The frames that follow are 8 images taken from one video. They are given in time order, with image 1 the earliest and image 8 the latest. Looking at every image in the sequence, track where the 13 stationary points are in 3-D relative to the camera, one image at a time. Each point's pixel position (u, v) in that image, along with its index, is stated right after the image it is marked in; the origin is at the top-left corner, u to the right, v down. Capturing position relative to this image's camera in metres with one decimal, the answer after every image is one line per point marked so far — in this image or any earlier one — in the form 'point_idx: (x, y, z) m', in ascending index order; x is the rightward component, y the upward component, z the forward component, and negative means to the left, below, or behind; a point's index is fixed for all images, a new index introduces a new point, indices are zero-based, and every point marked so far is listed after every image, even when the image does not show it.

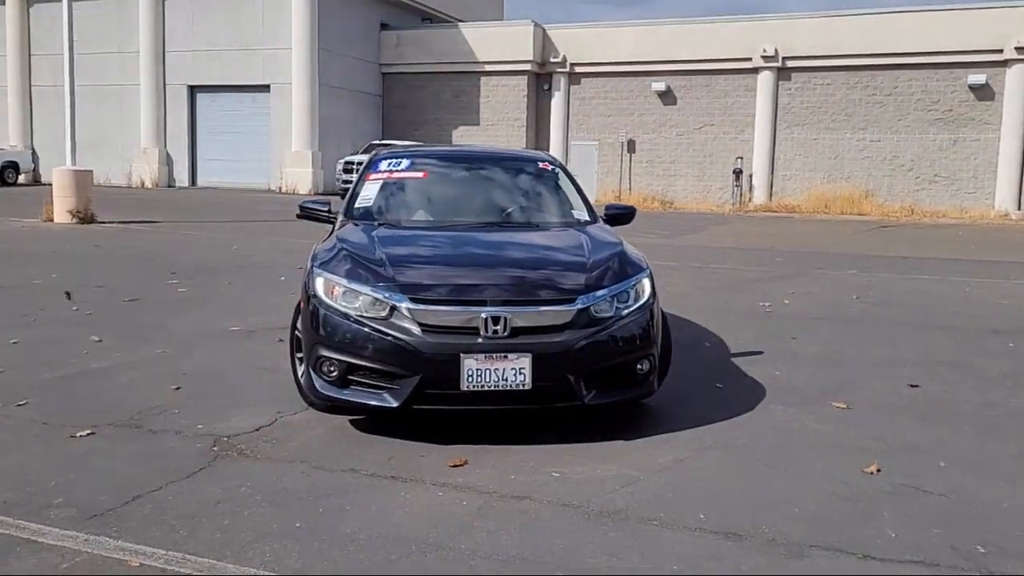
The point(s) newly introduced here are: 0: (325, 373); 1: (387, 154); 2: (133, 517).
0: (-1.1, -0.5, +5.7) m
1: (-1.1, +1.2, +7.9) m
2: (-1.8, -1.1, +4.4) m
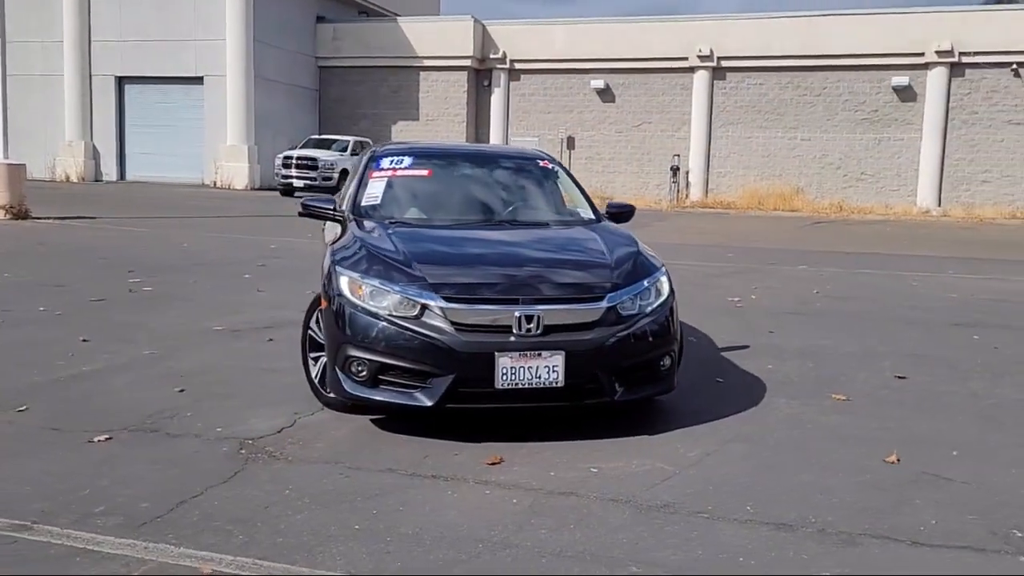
0: (-1.0, -0.5, +5.7) m
1: (-1.1, +1.2, +7.9) m
2: (-1.6, -1.1, +4.3) m
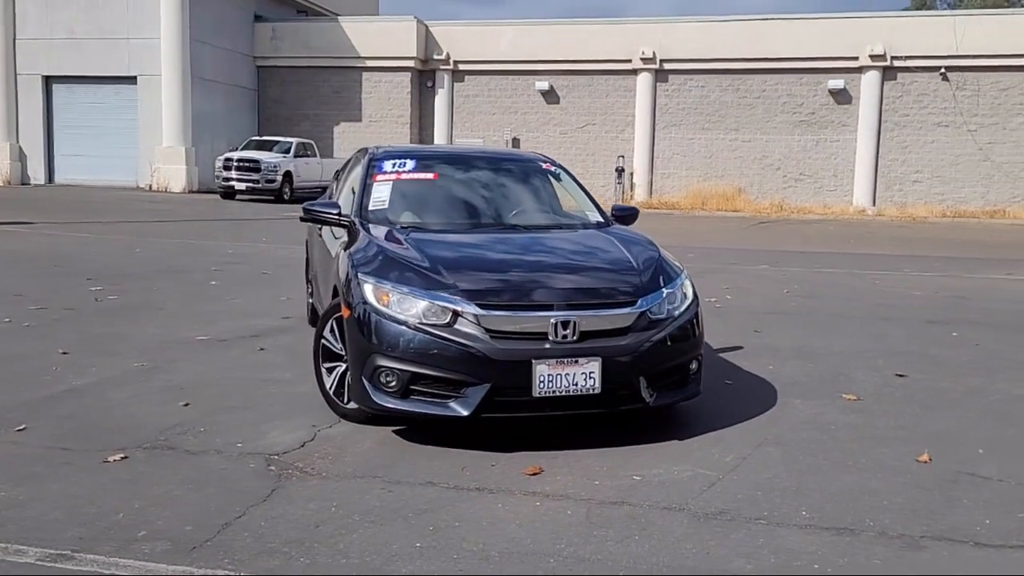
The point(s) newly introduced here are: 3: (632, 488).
0: (-0.8, -0.6, +5.5) m
1: (-1.0, +1.2, +7.7) m
2: (-1.2, -1.2, +4.1) m
3: (+0.7, -1.1, +4.9) m
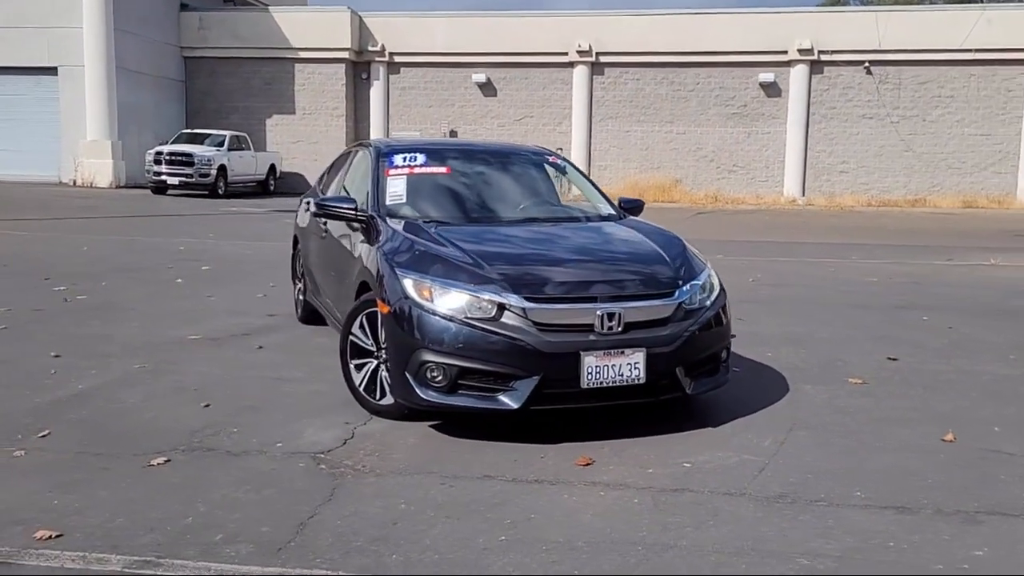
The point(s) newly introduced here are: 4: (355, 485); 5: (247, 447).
0: (-0.5, -0.6, +5.5) m
1: (-1.0, +1.2, +7.6) m
2: (-0.8, -1.2, +4.0) m
3: (+1.0, -1.1, +5.0) m
4: (-0.8, -1.1, +4.8) m
5: (-1.6, -1.0, +5.4) m
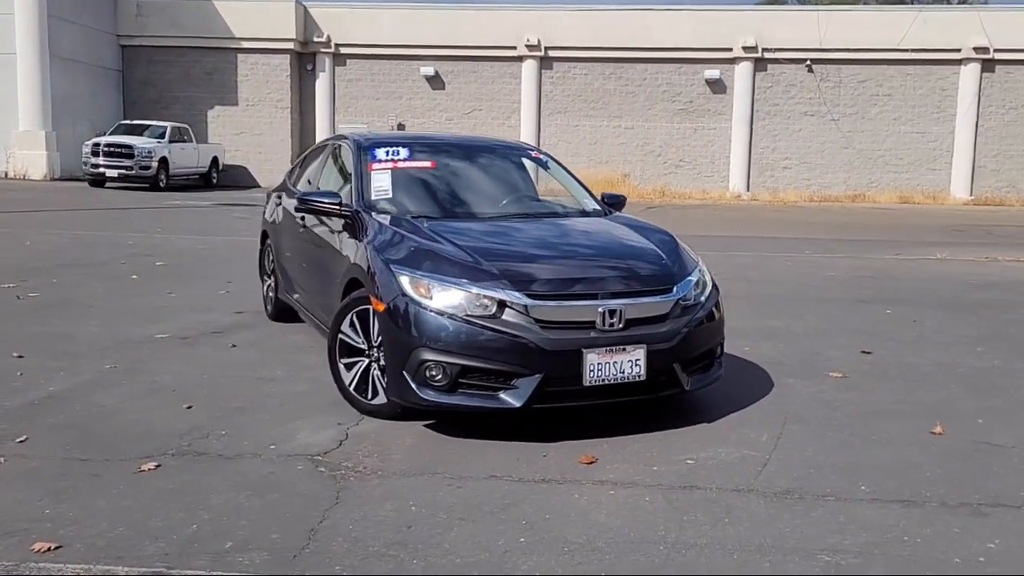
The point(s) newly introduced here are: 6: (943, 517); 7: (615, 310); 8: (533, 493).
0: (-0.5, -0.5, +5.4) m
1: (-1.1, +1.2, +7.5) m
2: (-0.7, -1.2, +3.9) m
3: (+1.0, -1.0, +5.0) m
4: (-0.8, -1.0, +4.7) m
5: (-1.6, -0.9, +5.3) m
6: (+2.1, -1.1, +4.4) m
7: (+0.6, -0.1, +5.4) m
8: (+0.1, -1.1, +4.6) m
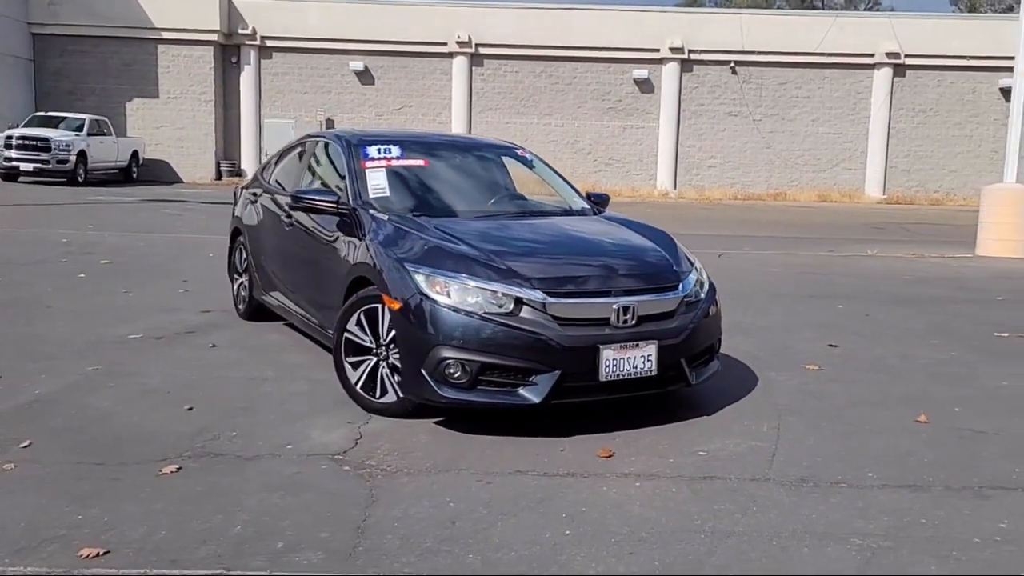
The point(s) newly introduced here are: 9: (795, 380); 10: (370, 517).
0: (-0.4, -0.5, +5.4) m
1: (-1.2, +1.2, +7.4) m
2: (-0.5, -1.2, +3.9) m
3: (+1.1, -1.0, +5.2) m
4: (-0.6, -1.0, +4.7) m
5: (-1.5, -0.9, +5.2) m
6: (+2.3, -1.1, +4.7) m
7: (+0.7, -0.1, +5.5) m
8: (+0.3, -1.1, +4.7) m
9: (+2.3, -0.7, +7.2) m
10: (-0.7, -1.1, +4.3) m
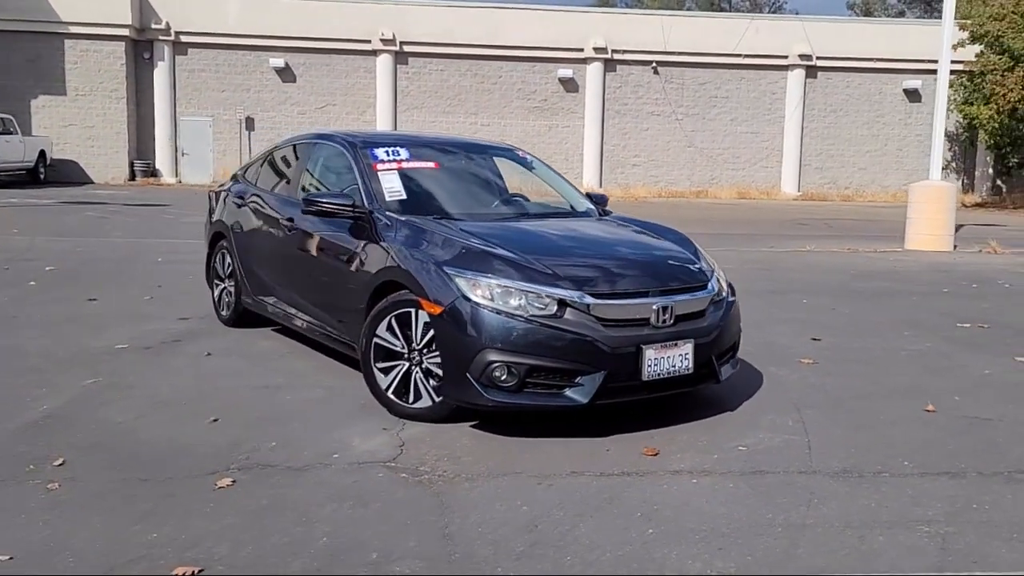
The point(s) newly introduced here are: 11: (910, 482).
0: (-0.1, -0.6, +5.4) m
1: (-1.2, +1.2, +7.3) m
2: (-0.1, -1.2, +3.9) m
3: (+1.4, -1.0, +5.3) m
4: (-0.3, -1.1, +4.7) m
5: (-1.2, -1.0, +5.1) m
6: (+2.6, -1.1, +5.0) m
7: (+1.0, -0.1, +5.6) m
8: (+0.6, -1.1, +4.8) m
9: (+2.4, -0.7, +7.5) m
10: (-0.3, -1.1, +4.3) m
11: (+2.2, -1.1, +5.0) m
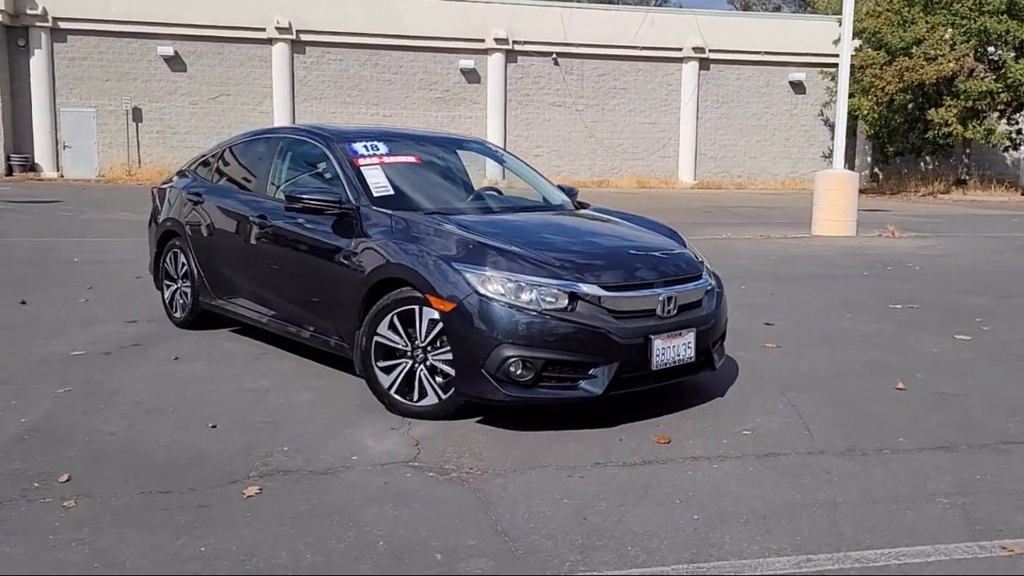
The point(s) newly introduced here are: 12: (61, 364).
0: (0.0, -0.5, +5.4) m
1: (-1.3, +1.2, +7.2) m
2: (+0.2, -1.2, +3.9) m
3: (+1.5, -0.9, +5.5) m
4: (-0.1, -1.0, +4.7) m
5: (-1.0, -1.0, +5.0) m
6: (+2.8, -1.0, +5.3) m
7: (+1.0, -0.1, +5.7) m
8: (+0.8, -1.0, +4.9) m
9: (+2.2, -0.6, +7.7) m
10: (-0.1, -1.1, +4.2) m
11: (+2.3, -1.0, +5.3) m
12: (-3.5, -0.6, +7.0) m
